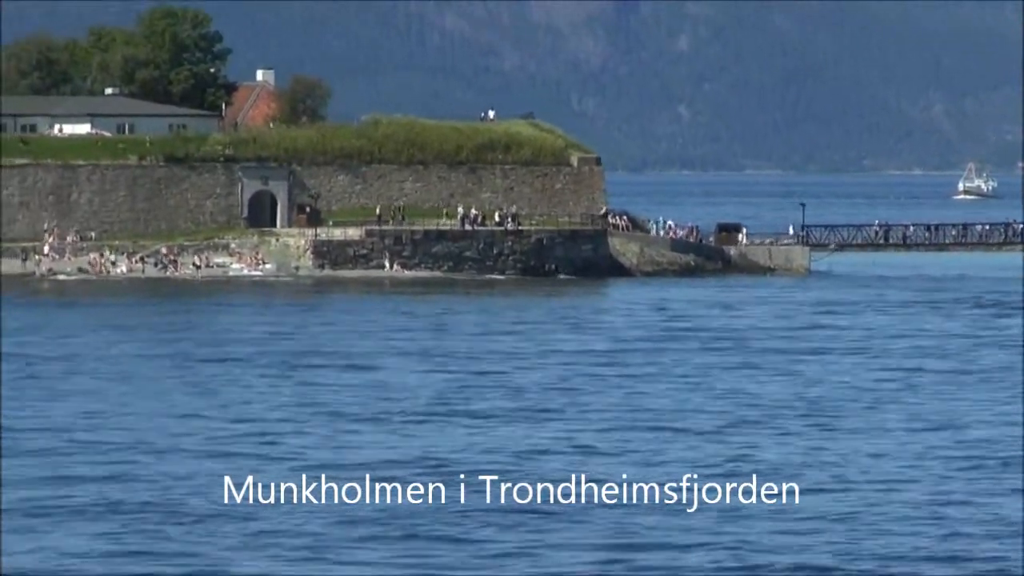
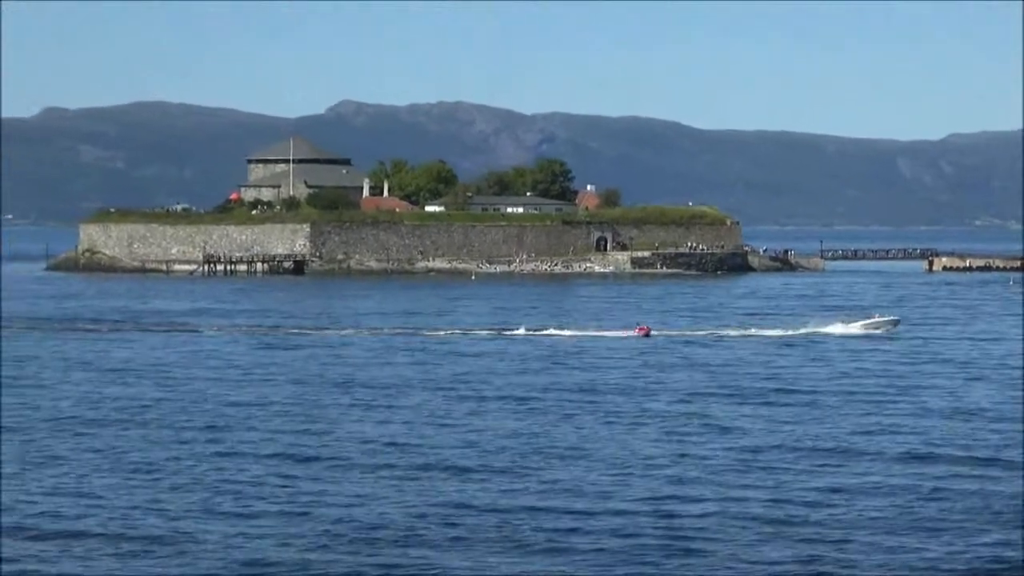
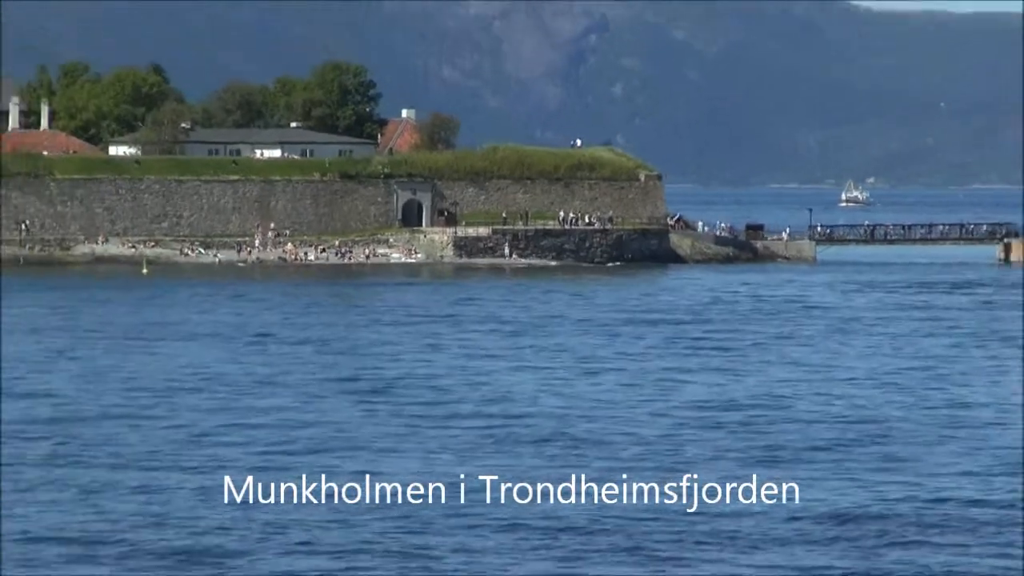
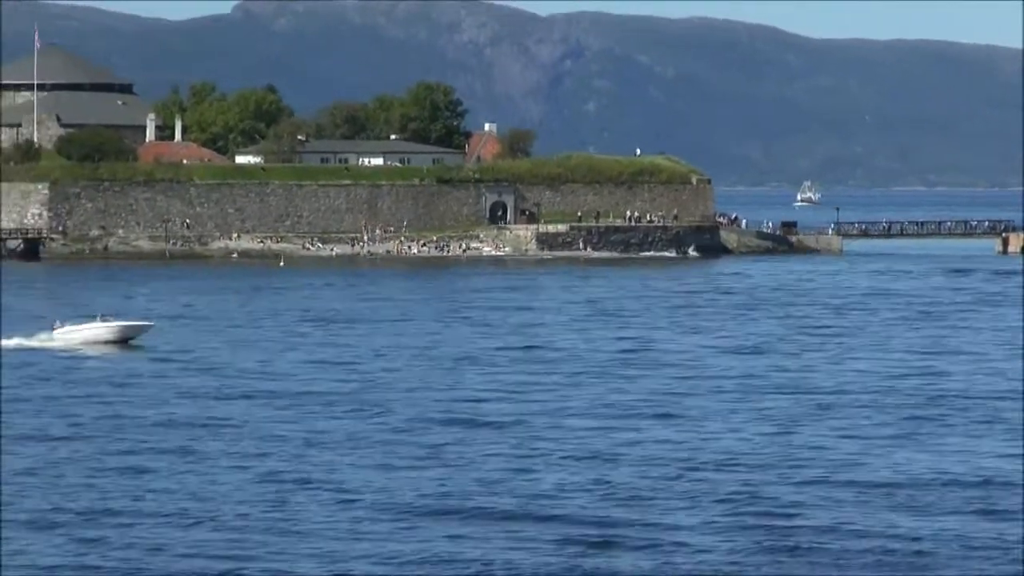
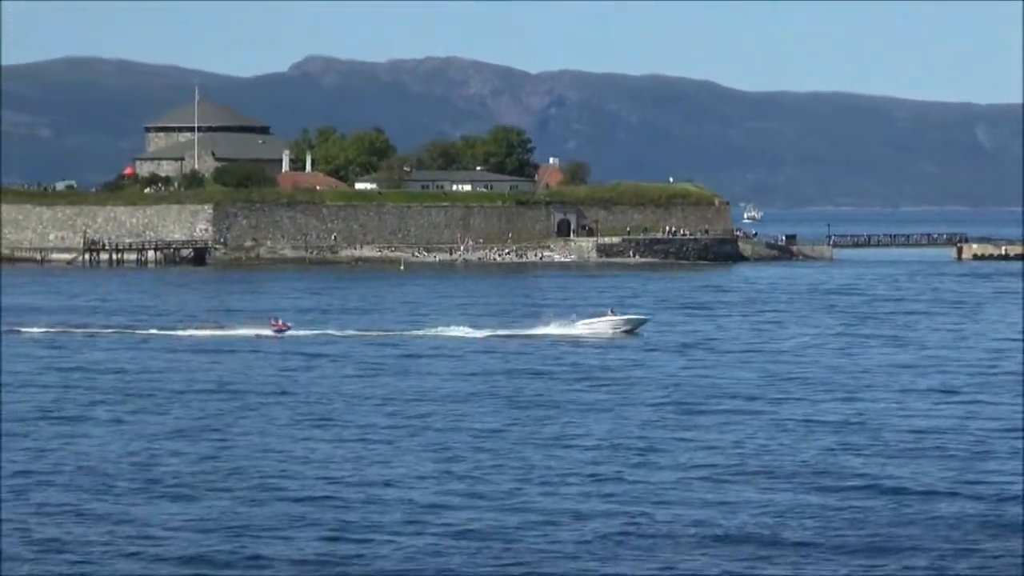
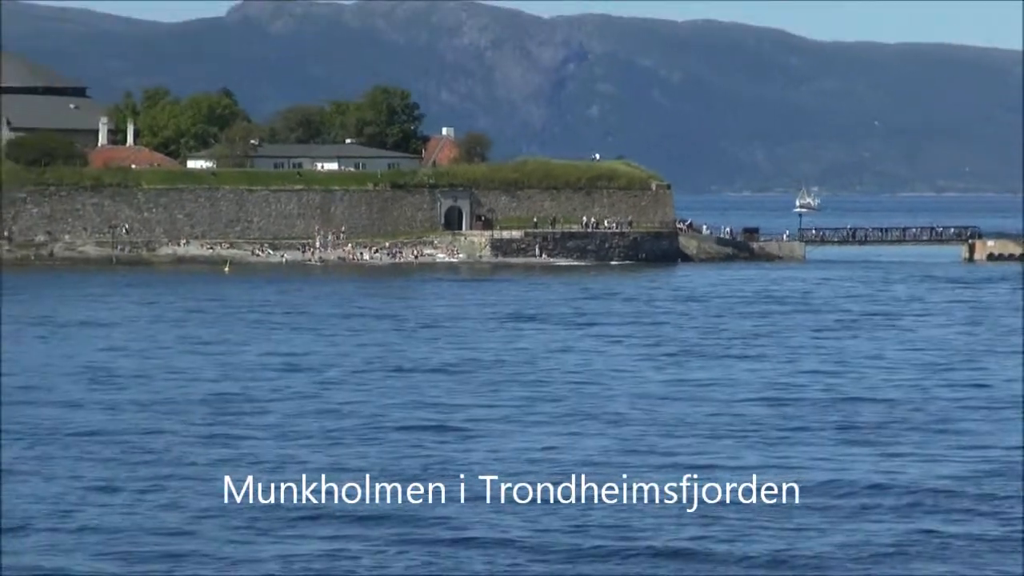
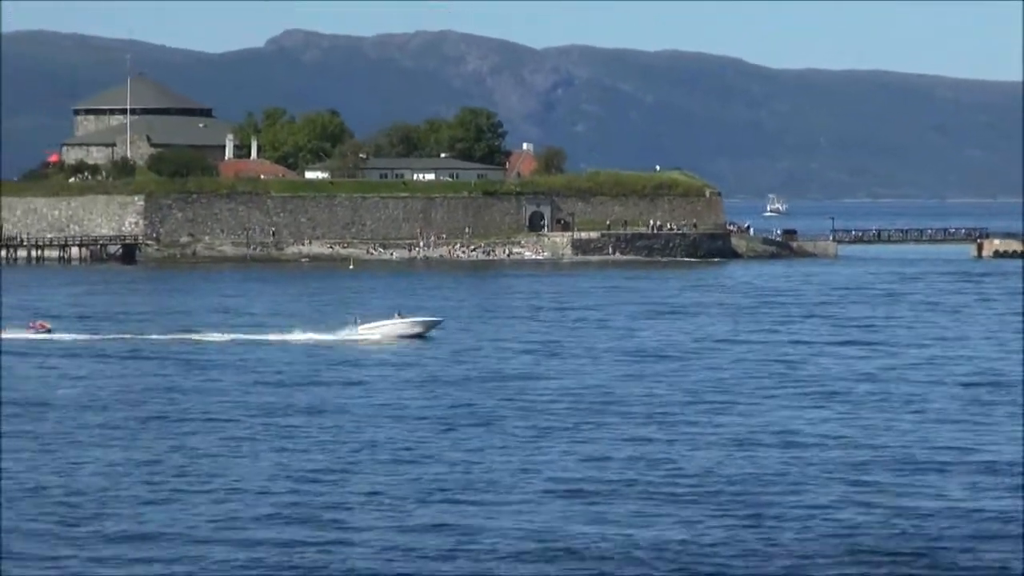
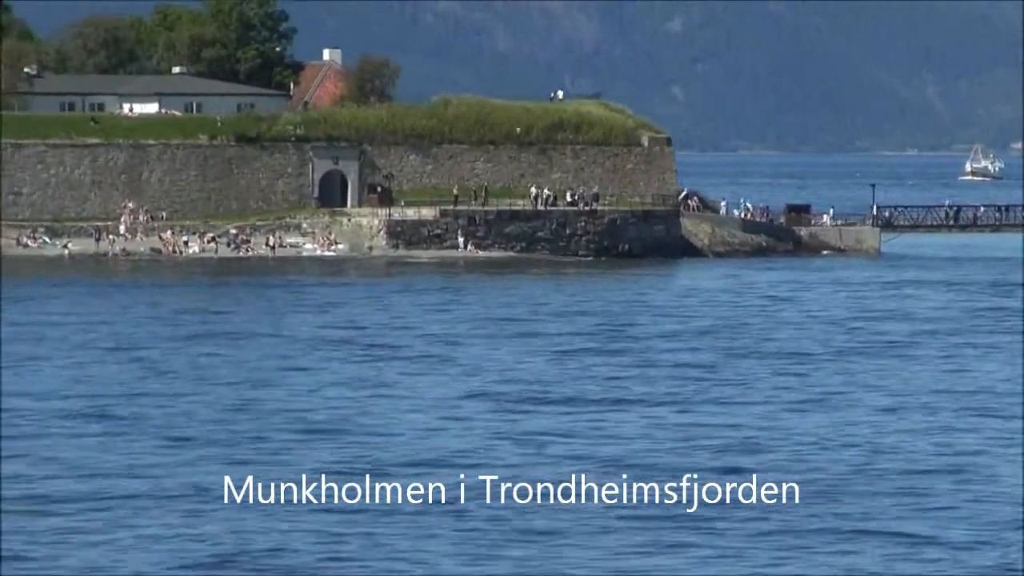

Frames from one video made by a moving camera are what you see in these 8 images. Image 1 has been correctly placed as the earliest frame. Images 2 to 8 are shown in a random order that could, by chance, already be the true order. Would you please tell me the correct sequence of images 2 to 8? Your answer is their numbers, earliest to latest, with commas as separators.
8, 3, 6, 4, 7, 5, 2
